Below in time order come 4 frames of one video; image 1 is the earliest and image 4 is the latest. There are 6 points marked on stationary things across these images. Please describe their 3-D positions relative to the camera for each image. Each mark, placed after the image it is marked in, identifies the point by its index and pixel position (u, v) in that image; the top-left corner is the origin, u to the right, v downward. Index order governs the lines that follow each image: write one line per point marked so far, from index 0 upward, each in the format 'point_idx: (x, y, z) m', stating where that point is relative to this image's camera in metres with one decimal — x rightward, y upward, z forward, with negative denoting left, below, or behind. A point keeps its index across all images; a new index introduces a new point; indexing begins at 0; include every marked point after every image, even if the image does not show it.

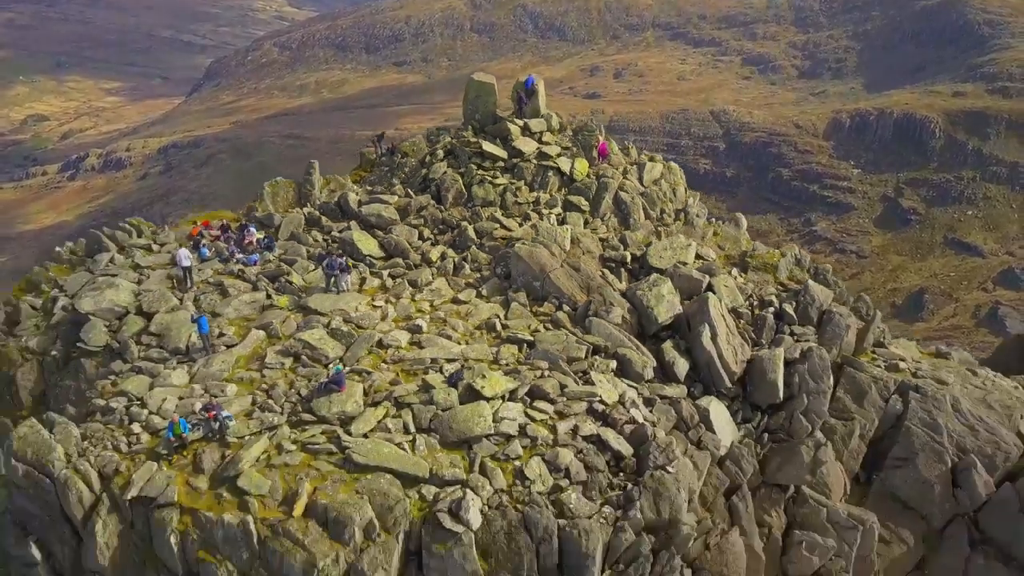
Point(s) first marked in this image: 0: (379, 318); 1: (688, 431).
0: (-1.6, -0.3, +9.9) m
1: (+1.8, -1.4, +8.7) m
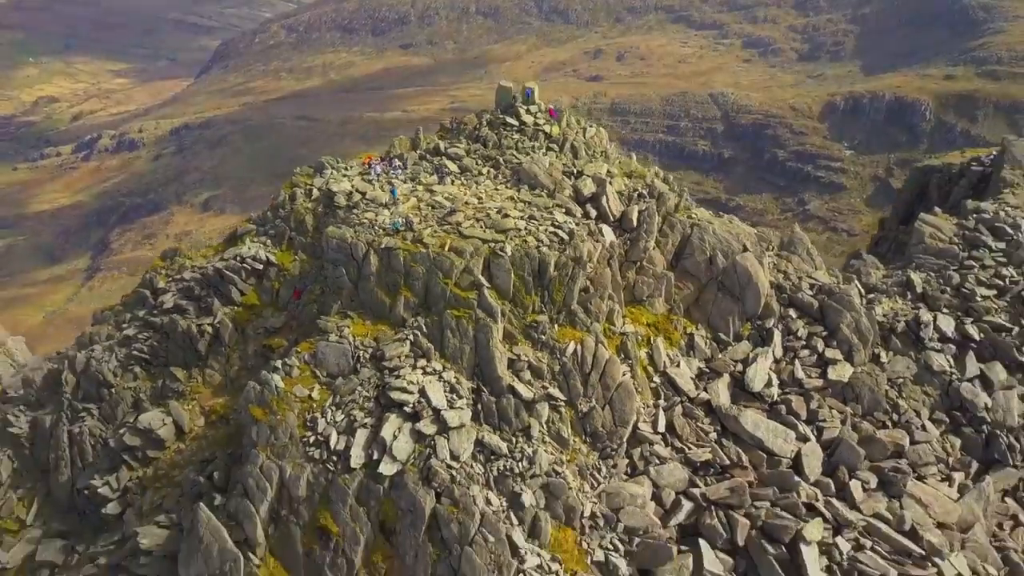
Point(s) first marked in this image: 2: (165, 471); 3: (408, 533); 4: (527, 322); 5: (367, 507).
0: (-1.3, +2.5, +22.6) m
1: (+2.0, +1.4, +21.3) m
2: (-8.2, -4.3, +20.0) m
3: (-2.1, -5.0, +17.2) m
4: (+0.3, -0.8, +19.8) m
5: (-3.0, -4.5, +17.5) m
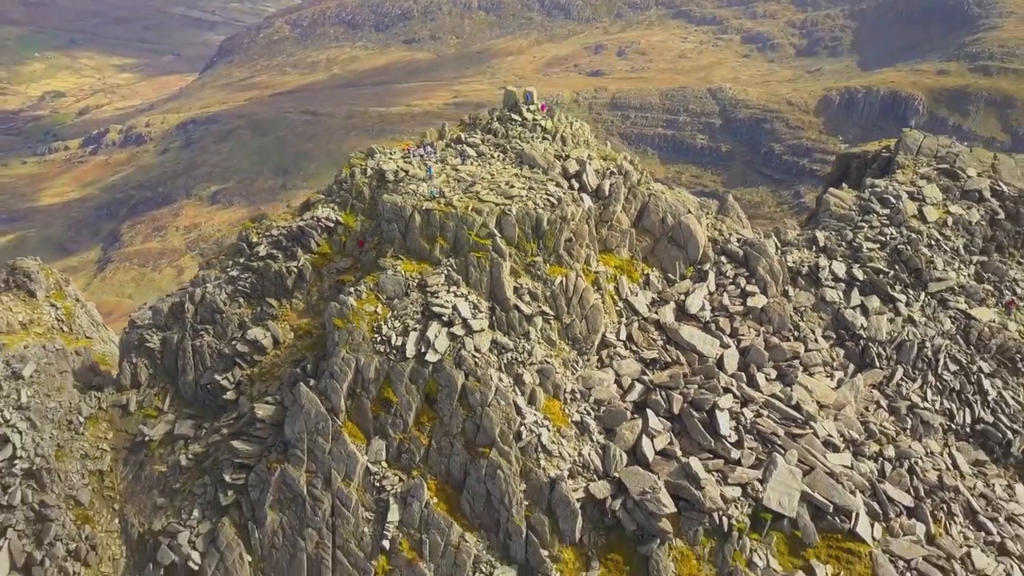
0: (-1.1, +4.2, +30.4) m
1: (+2.2, +3.1, +29.2) m
2: (-8.1, -2.6, +27.9) m
3: (-2.0, -3.4, +25.1) m
4: (+0.5, +0.8, +27.7) m
5: (-2.8, -2.9, +25.4) m
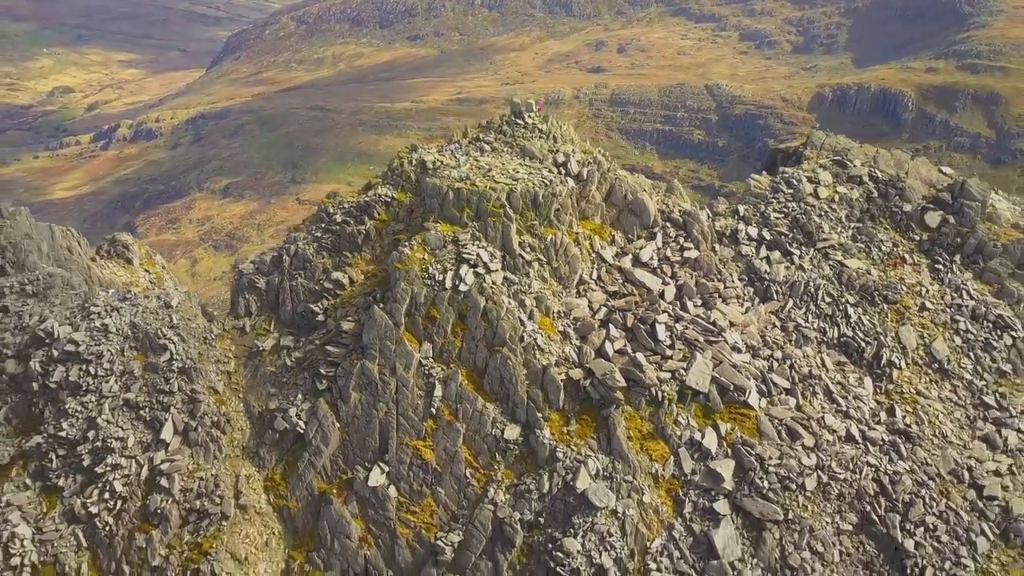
0: (-0.9, +6.3, +42.3) m
1: (+2.5, +5.2, +41.1) m
2: (-7.8, -0.5, +39.8) m
3: (-1.7, -1.3, +37.1) m
4: (+0.7, +3.0, +39.6) m
5: (-2.6, -0.8, +37.3) m
